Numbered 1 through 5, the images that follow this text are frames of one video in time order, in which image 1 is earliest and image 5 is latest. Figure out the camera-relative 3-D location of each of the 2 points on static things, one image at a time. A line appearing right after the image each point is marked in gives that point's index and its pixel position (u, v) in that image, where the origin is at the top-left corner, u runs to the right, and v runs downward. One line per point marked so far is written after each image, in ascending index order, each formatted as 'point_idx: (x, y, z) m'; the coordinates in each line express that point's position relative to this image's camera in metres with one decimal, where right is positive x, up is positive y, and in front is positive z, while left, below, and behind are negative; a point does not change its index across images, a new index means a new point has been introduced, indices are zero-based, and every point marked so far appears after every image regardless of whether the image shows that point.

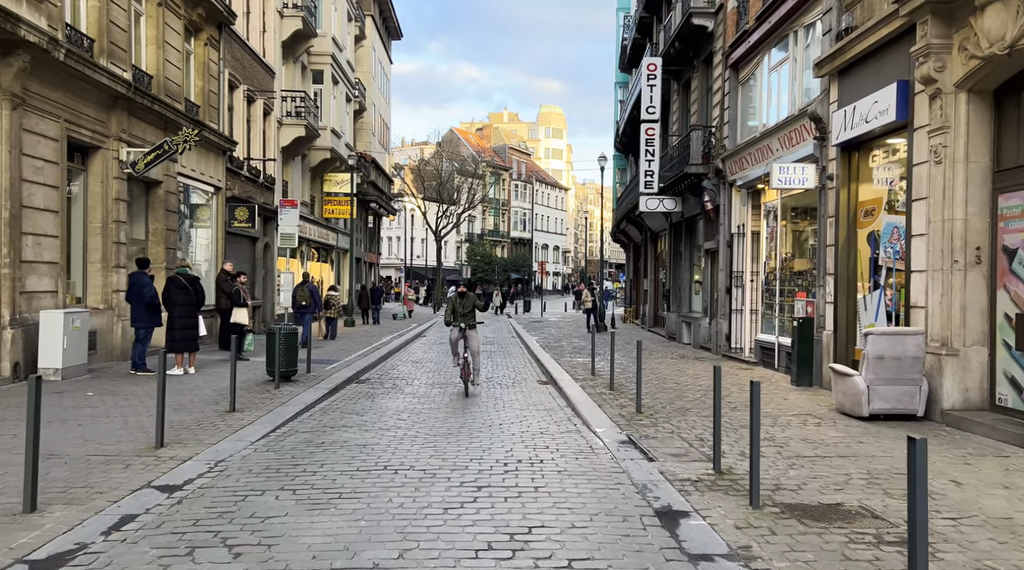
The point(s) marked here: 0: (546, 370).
0: (+0.6, -1.6, +16.1) m
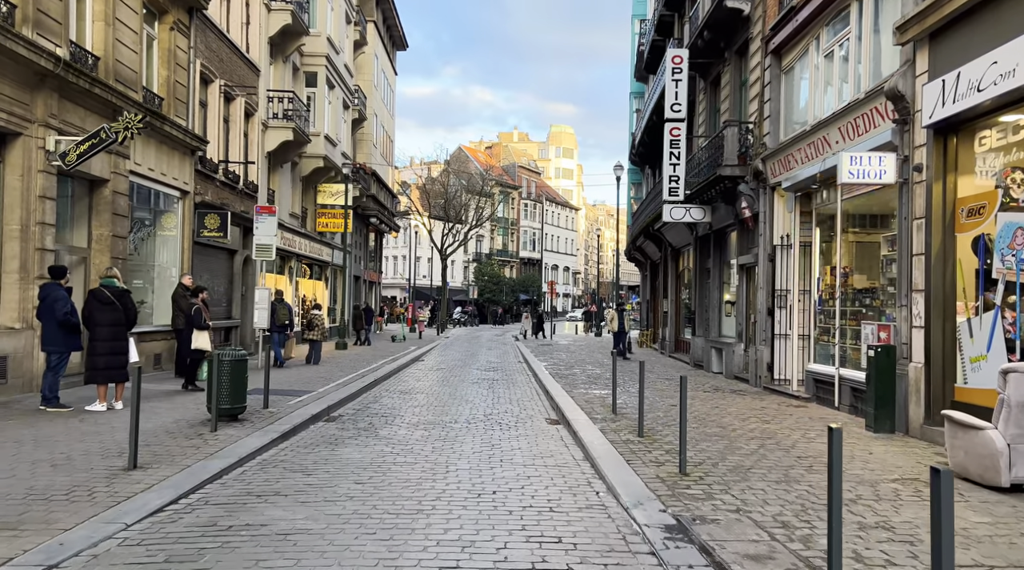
0: (+0.7, -1.8, +13.4) m
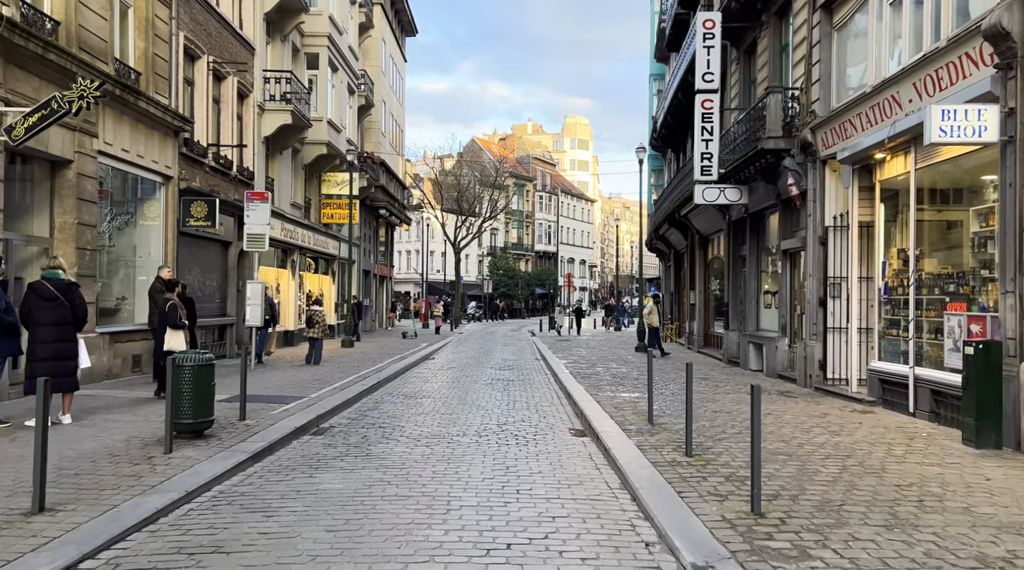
0: (+0.9, -1.7, +11.6) m
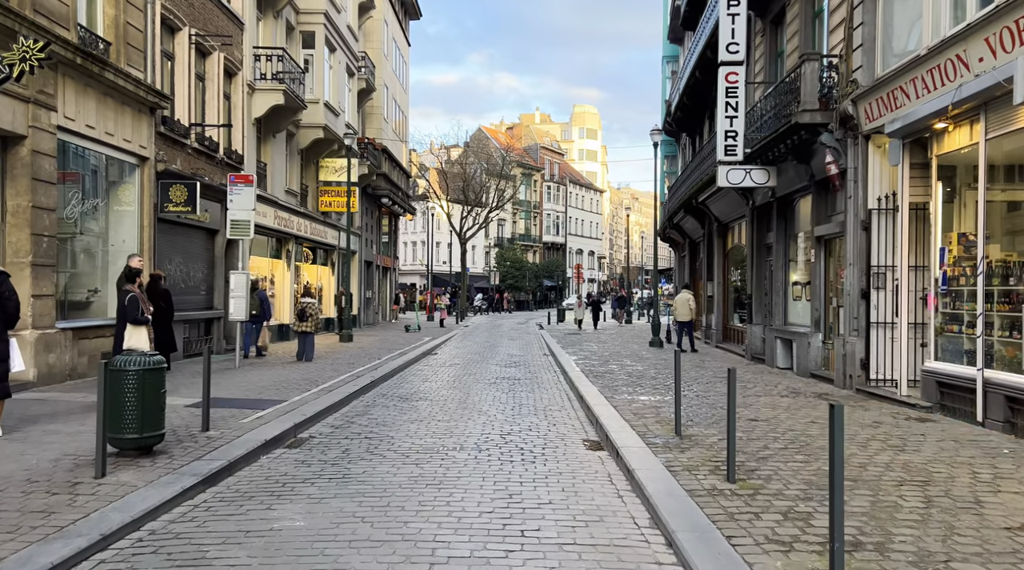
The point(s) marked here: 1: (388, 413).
0: (+1.0, -1.6, +10.1) m
1: (-1.6, -1.7, +11.5) m
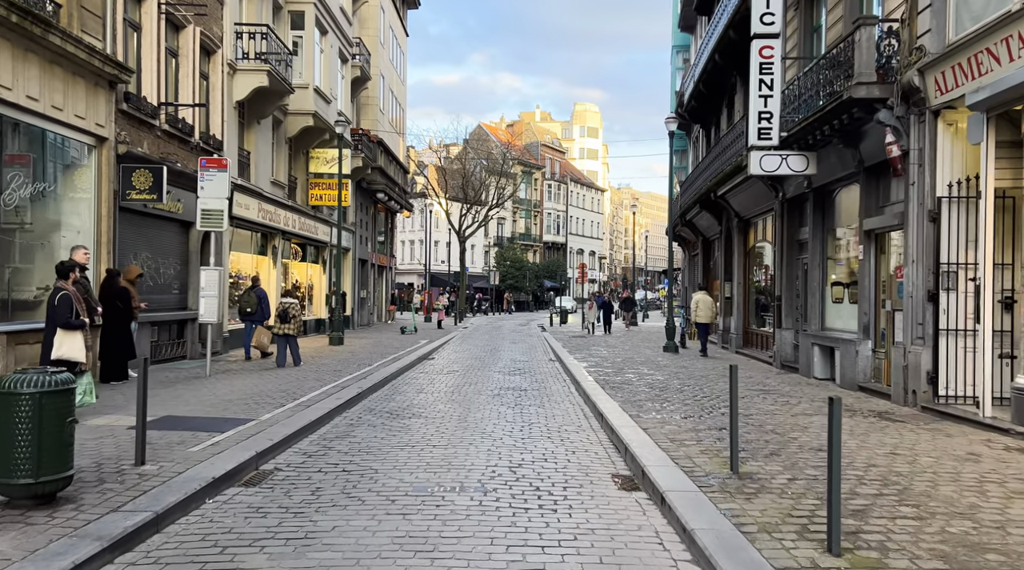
0: (+1.1, -1.5, +8.3) m
1: (-1.5, -1.6, +9.6) m
